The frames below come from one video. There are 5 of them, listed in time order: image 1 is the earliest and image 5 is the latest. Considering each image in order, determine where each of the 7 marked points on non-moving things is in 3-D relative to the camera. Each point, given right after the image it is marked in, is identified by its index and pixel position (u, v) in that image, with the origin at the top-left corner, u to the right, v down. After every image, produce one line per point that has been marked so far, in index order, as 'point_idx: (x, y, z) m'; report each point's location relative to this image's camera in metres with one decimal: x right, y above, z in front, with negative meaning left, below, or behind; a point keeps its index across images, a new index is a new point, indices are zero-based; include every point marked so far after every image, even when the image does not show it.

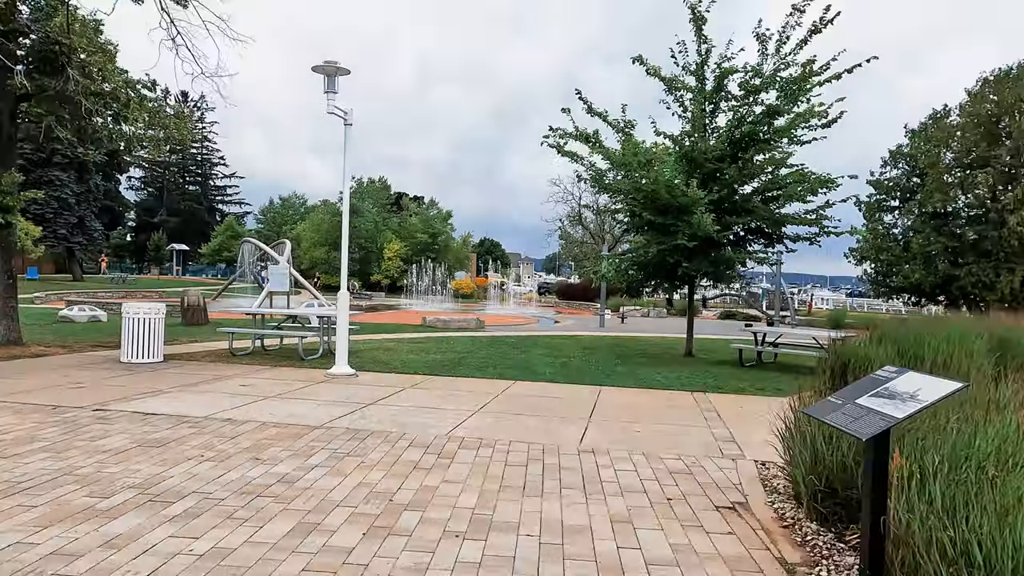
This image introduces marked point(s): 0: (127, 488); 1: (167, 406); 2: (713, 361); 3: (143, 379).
0: (-2.7, -1.4, +4.6) m
1: (-3.9, -1.3, +7.4) m
2: (+4.1, -1.5, +13.5) m
3: (-5.2, -1.3, +9.4) m
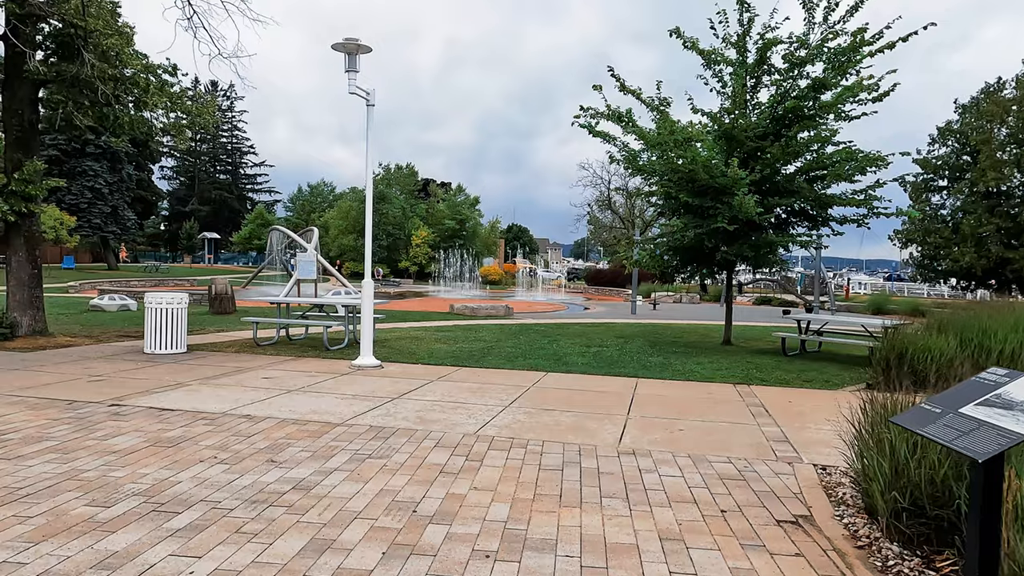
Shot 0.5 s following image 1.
0: (-2.4, -1.3, +4.3) m
1: (-3.5, -1.2, +7.1) m
2: (+4.7, -1.2, +12.8) m
3: (-4.8, -1.2, +9.1) m
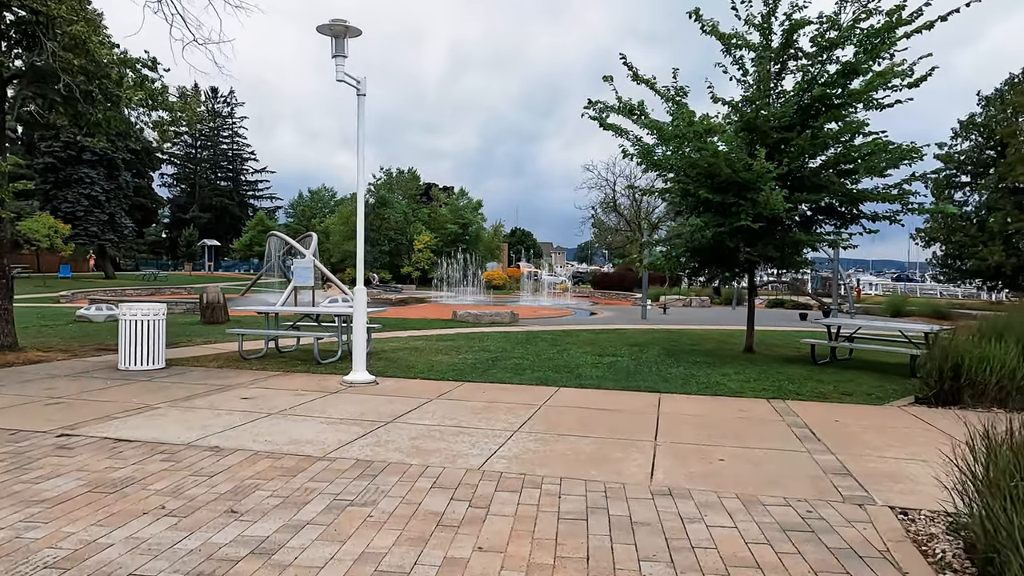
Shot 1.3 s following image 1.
0: (-2.4, -1.4, +3.3) m
1: (-3.4, -1.3, +6.2) m
2: (+4.8, -1.3, +11.9) m
3: (-4.7, -1.3, +8.2) m
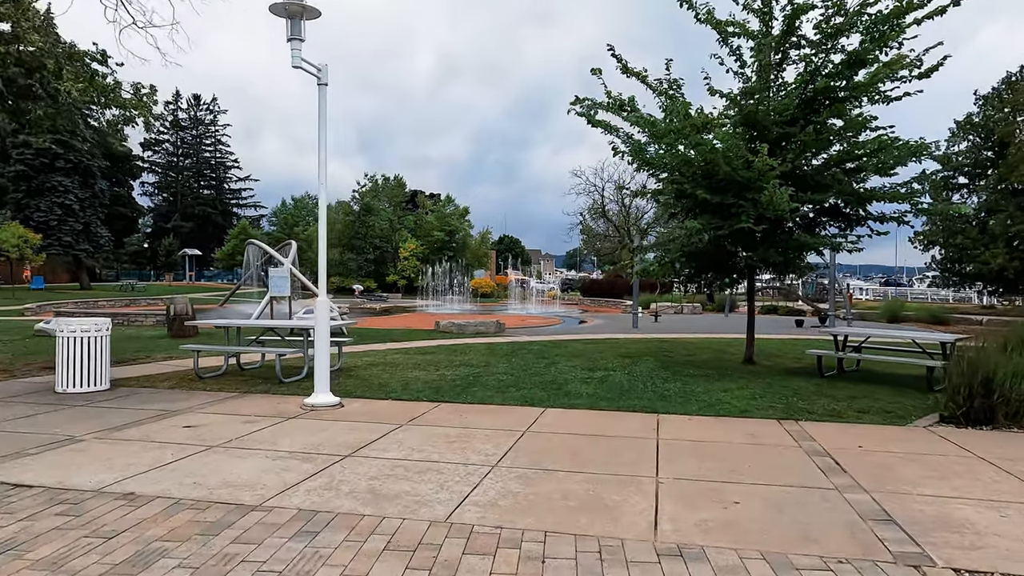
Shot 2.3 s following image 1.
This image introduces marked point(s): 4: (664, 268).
0: (-2.5, -1.5, +2.4) m
1: (-3.6, -1.4, +5.3) m
2: (+4.5, -1.4, +11.1) m
3: (-4.9, -1.4, +7.2) m
4: (+2.8, +0.4, +11.9) m
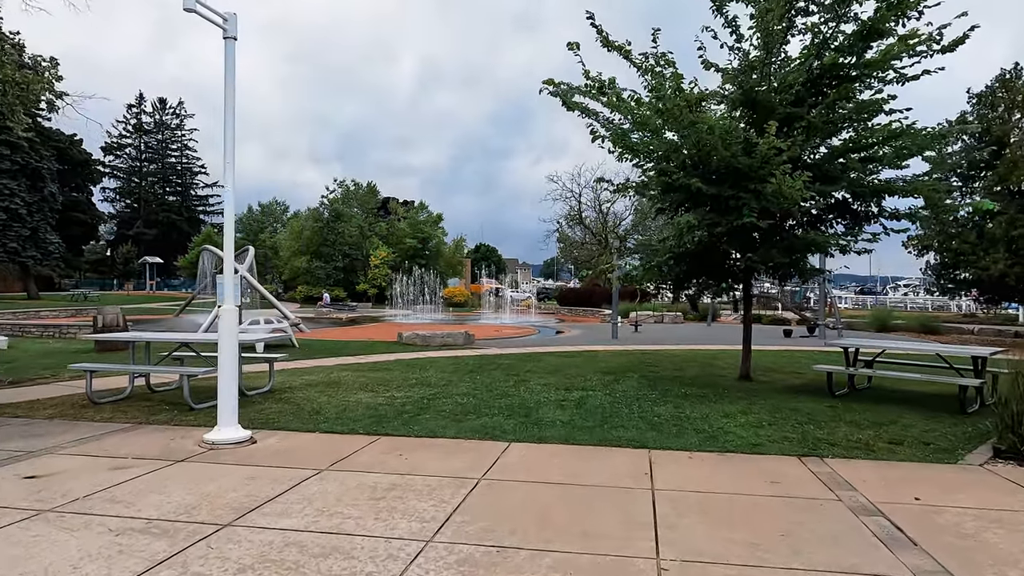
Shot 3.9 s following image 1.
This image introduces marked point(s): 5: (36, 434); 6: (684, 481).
0: (-2.7, -1.5, +0.7) m
1: (-3.9, -1.5, +3.6) m
2: (+4.0, -1.5, +9.6) m
3: (-5.3, -1.5, +5.5) m
4: (+2.2, +0.3, +10.5) m
5: (-4.8, -1.5, +6.8) m
6: (+1.3, -1.5, +5.1) m
